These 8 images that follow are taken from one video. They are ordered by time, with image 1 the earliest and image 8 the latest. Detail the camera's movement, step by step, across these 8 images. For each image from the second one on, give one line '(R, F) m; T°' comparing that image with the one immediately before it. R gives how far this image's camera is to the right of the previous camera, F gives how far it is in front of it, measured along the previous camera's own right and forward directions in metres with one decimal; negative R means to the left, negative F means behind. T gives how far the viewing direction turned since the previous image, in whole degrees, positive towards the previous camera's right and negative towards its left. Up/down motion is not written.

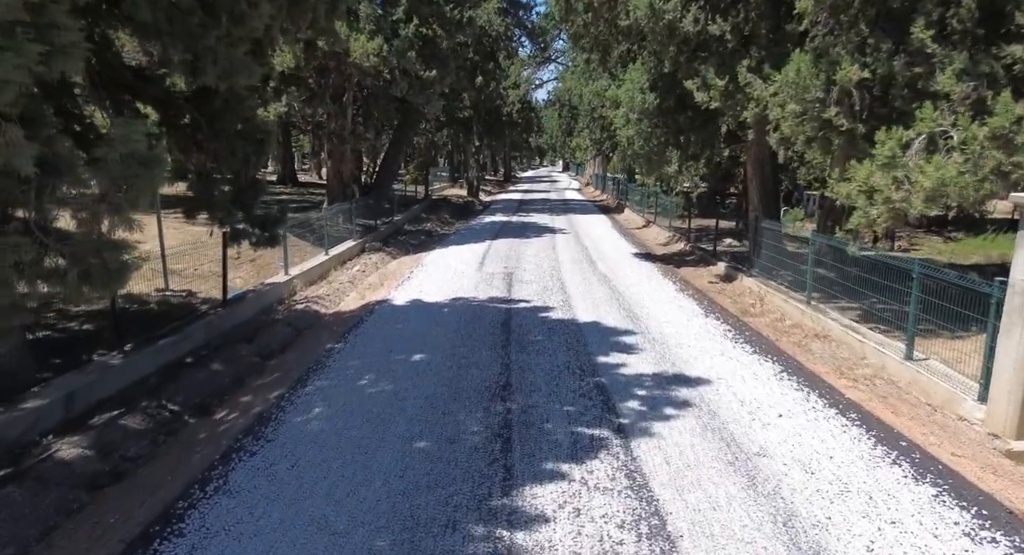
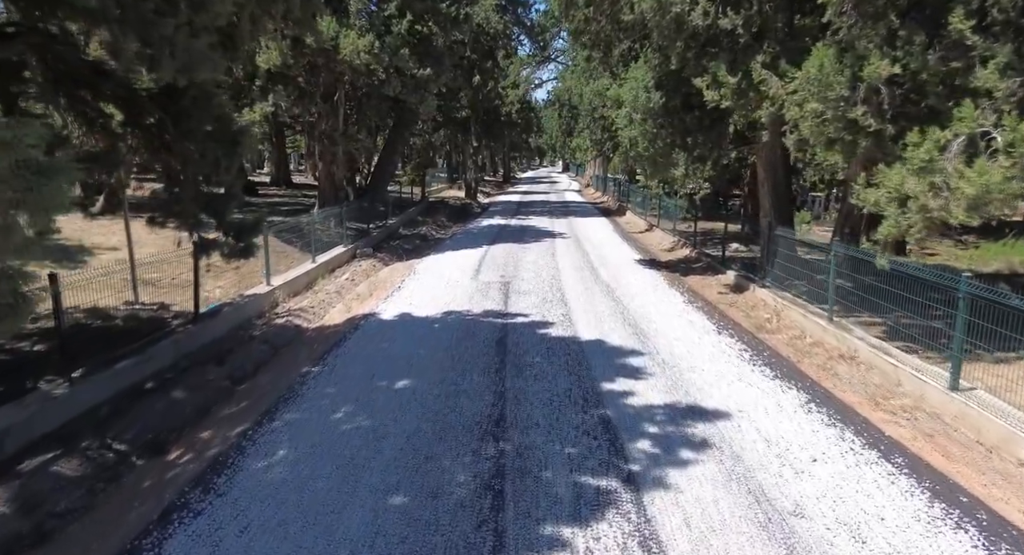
(+0.1, +0.7) m; 0°
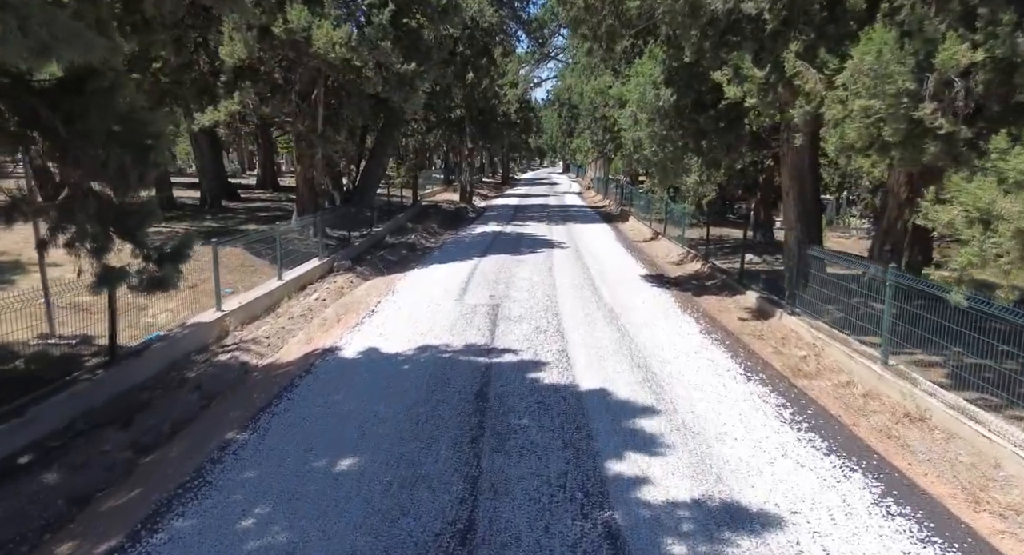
(+0.2, +1.4) m; 0°
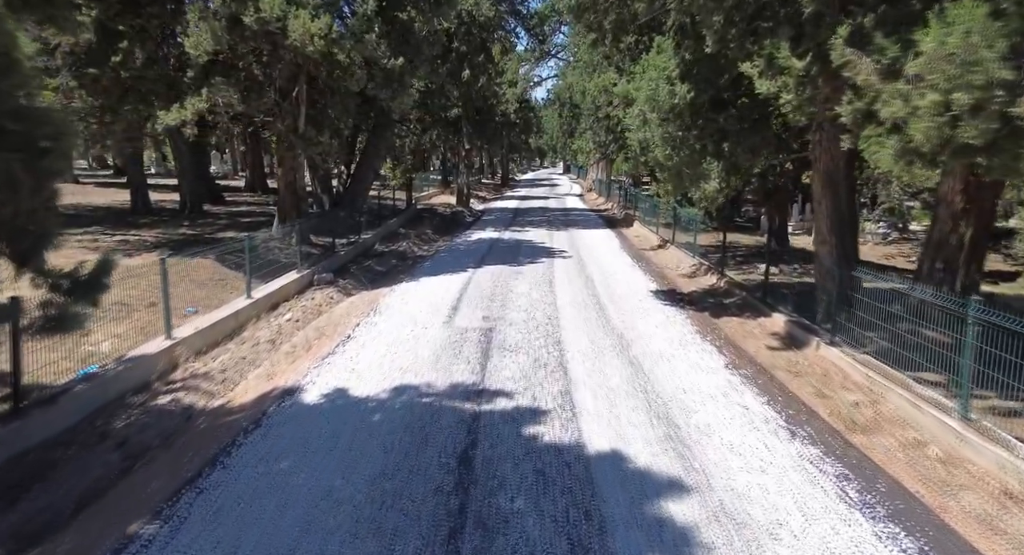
(+0.1, +1.2) m; 0°
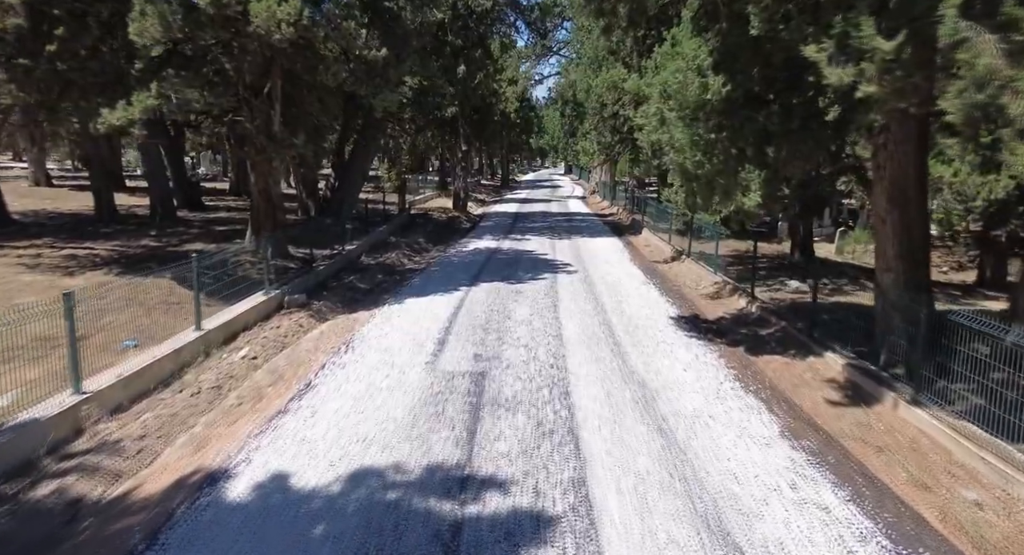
(0.0, +1.6) m; 0°
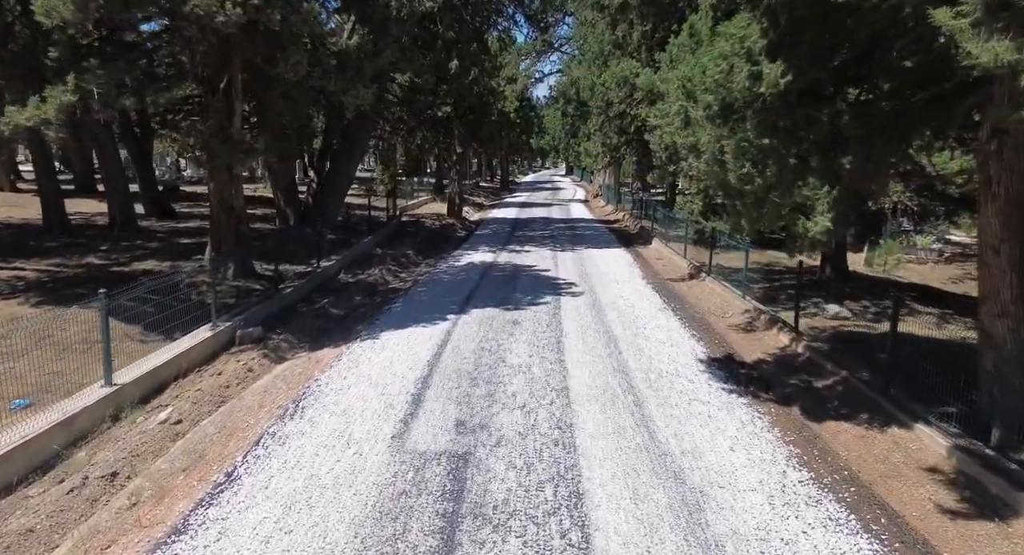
(+0.1, +1.8) m; 0°
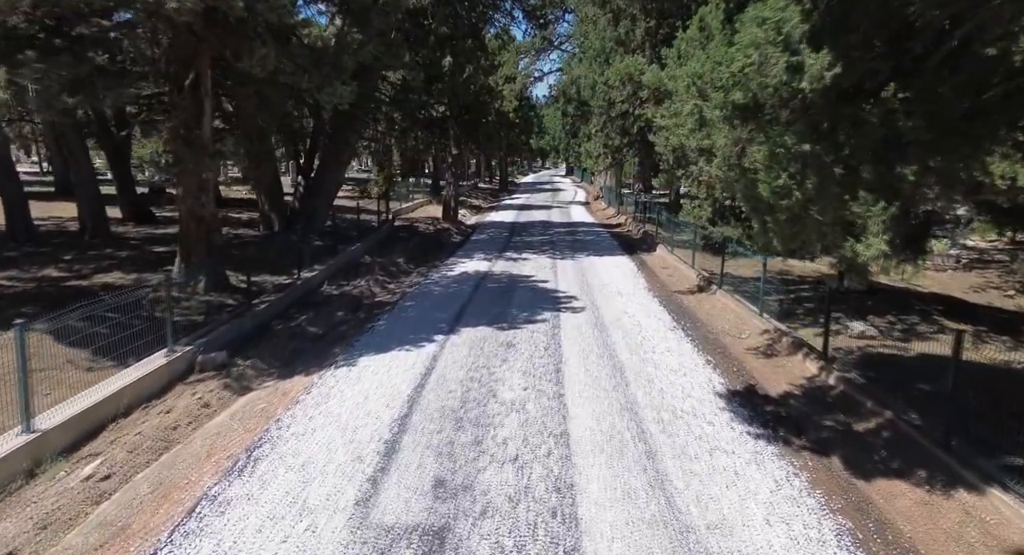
(+0.1, +1.0) m; 0°
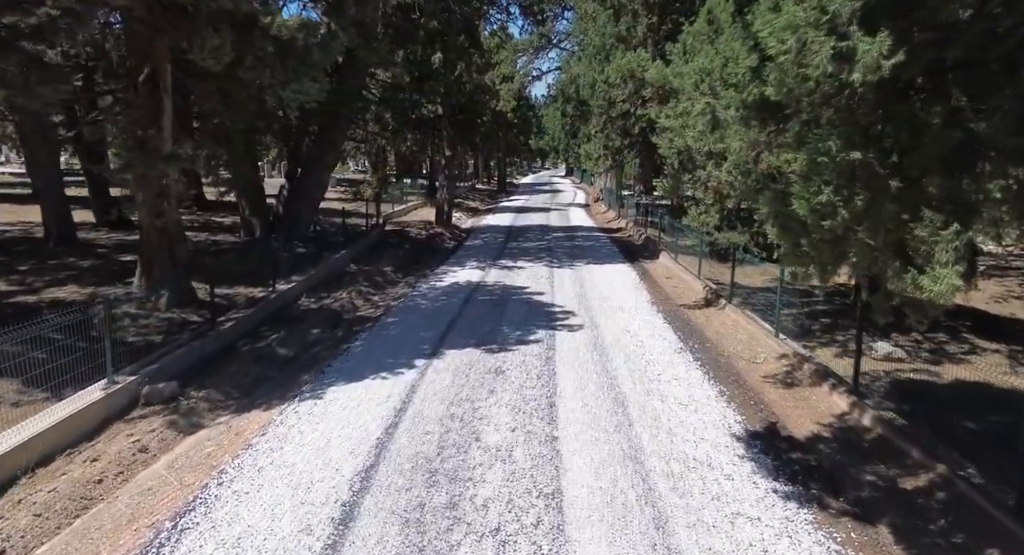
(+0.2, +1.0) m; 0°
